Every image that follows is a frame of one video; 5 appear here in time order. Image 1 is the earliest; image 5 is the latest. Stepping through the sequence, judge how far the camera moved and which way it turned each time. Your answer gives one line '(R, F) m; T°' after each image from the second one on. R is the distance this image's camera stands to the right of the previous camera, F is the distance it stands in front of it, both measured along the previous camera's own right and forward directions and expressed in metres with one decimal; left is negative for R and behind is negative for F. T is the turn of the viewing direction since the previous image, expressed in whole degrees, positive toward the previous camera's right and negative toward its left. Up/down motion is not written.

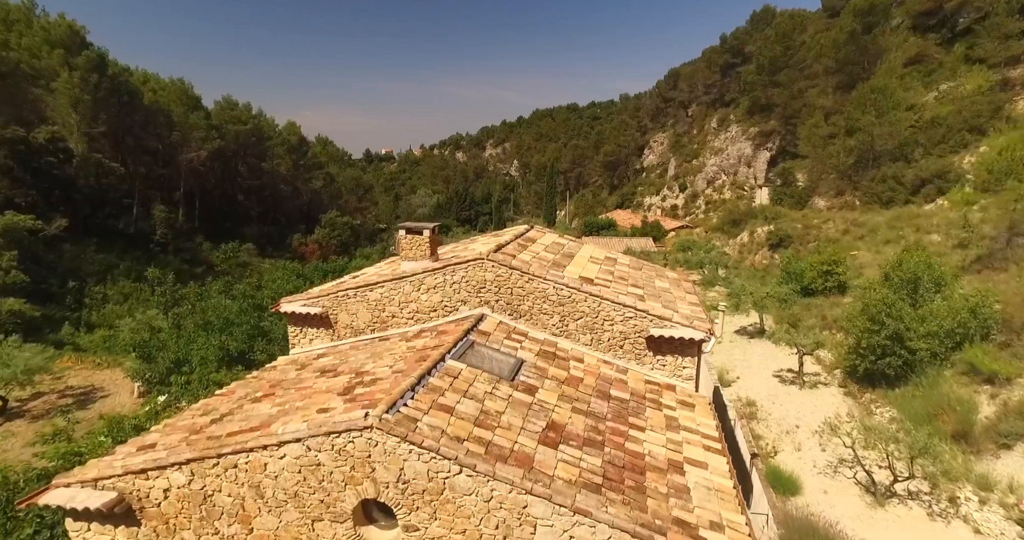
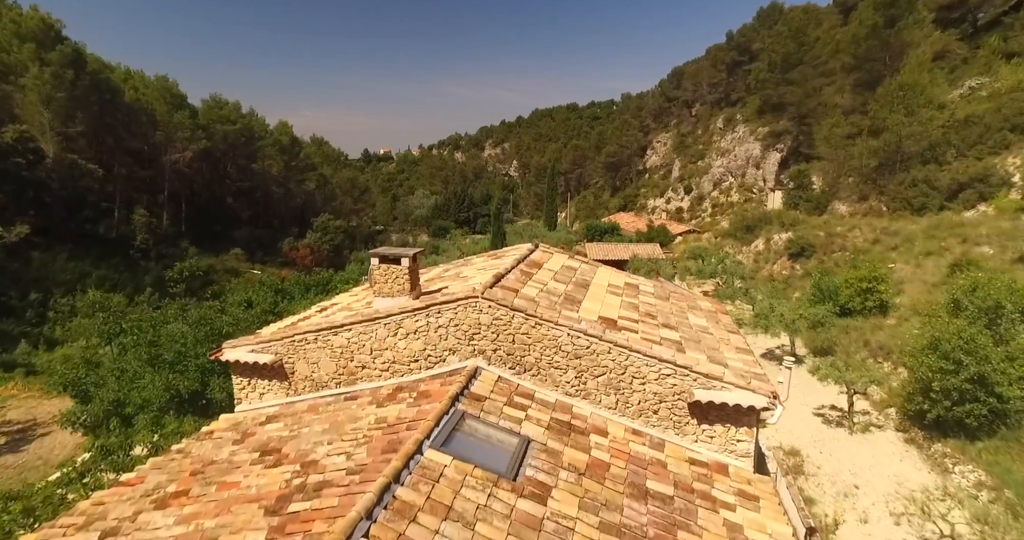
(0.0, +2.1) m; 0°
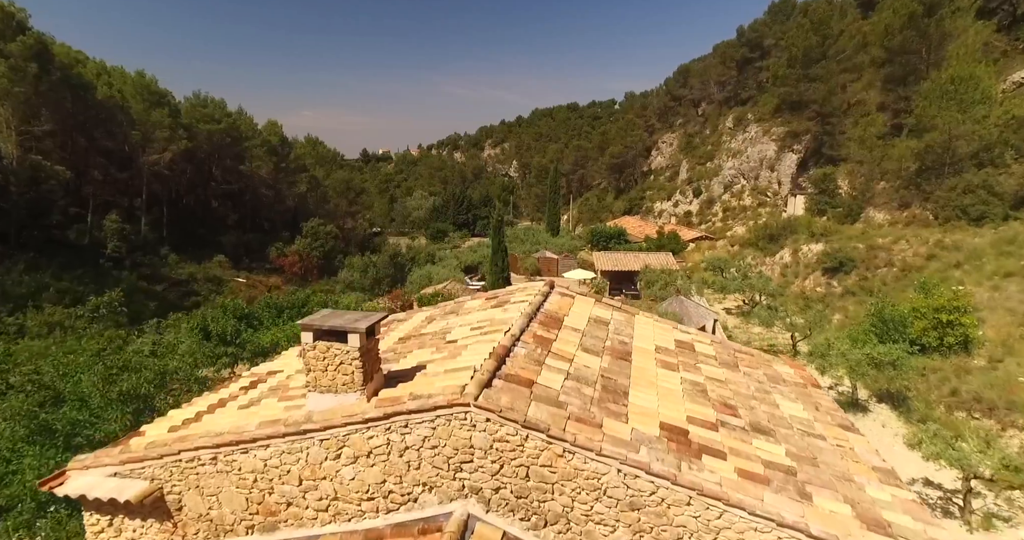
(-0.1, +2.9) m; 0°
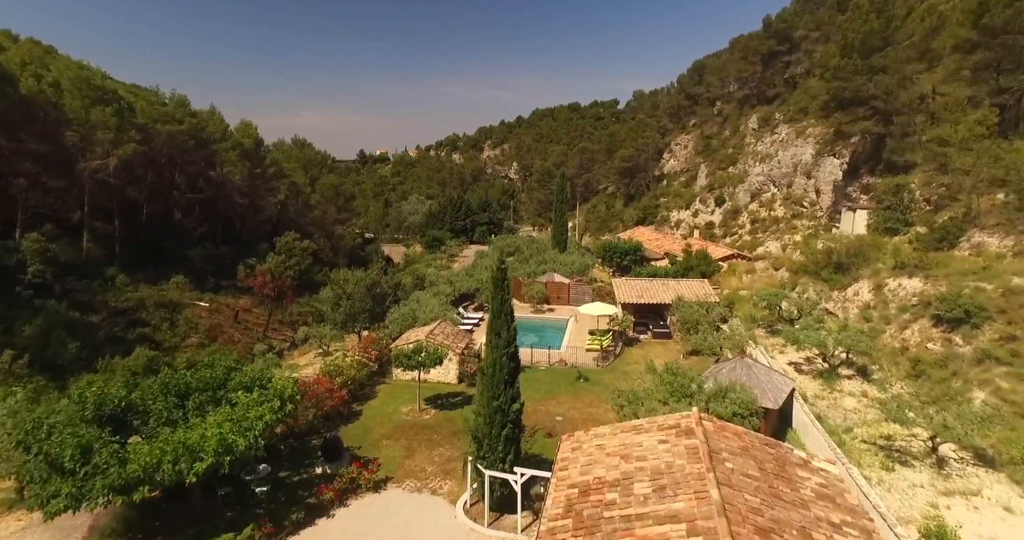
(-0.2, +6.2) m; 0°
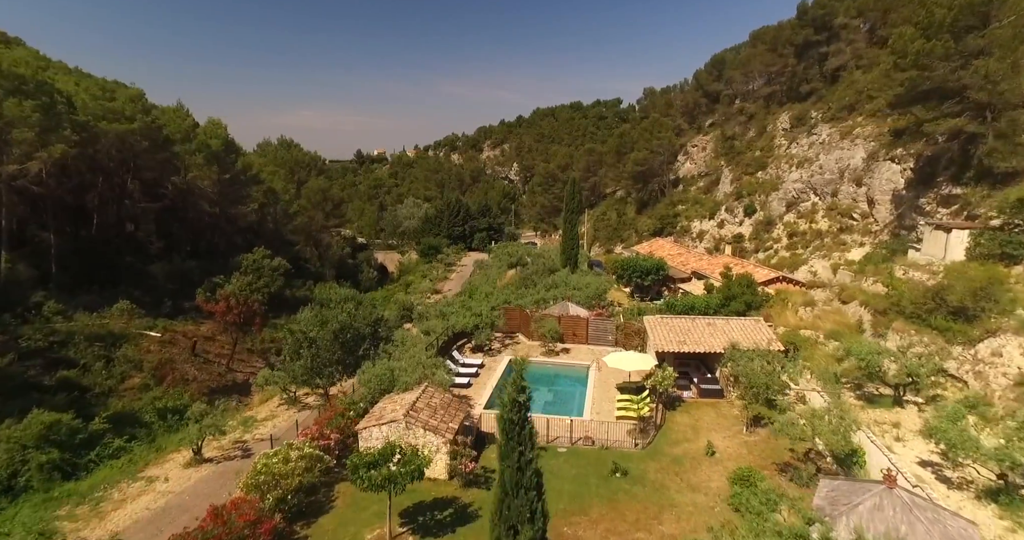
(-0.4, +6.4) m; 0°
